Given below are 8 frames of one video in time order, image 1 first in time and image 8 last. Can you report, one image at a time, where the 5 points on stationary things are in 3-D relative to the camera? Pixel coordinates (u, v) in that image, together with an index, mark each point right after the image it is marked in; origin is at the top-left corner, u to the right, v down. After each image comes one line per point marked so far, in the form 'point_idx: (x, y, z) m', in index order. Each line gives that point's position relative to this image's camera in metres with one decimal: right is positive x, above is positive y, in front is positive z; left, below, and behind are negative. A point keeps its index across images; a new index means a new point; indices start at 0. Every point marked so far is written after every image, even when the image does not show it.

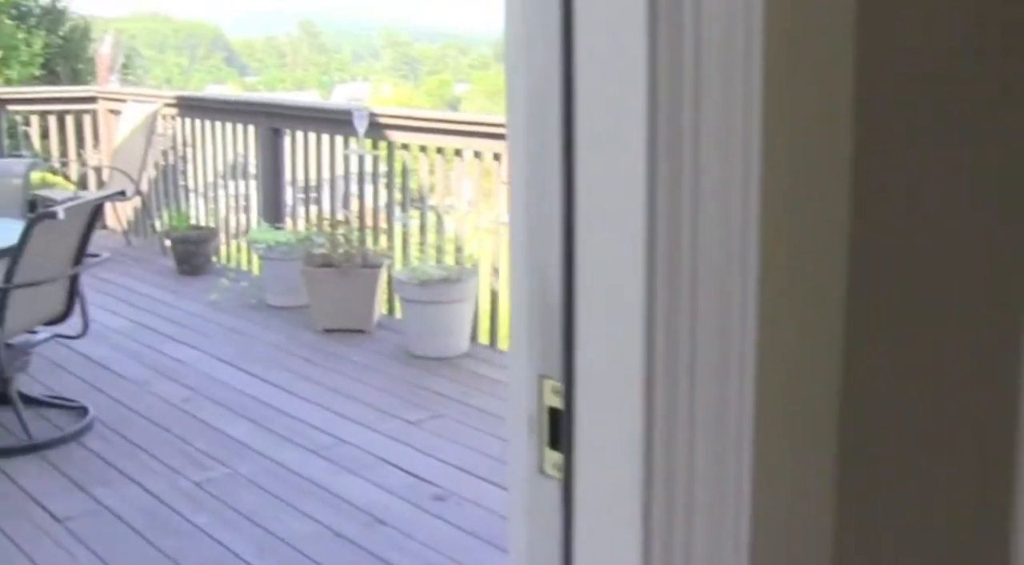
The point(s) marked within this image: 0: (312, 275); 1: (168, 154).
0: (-0.9, +0.1, +4.5) m
1: (-2.0, +0.8, +6.0) m
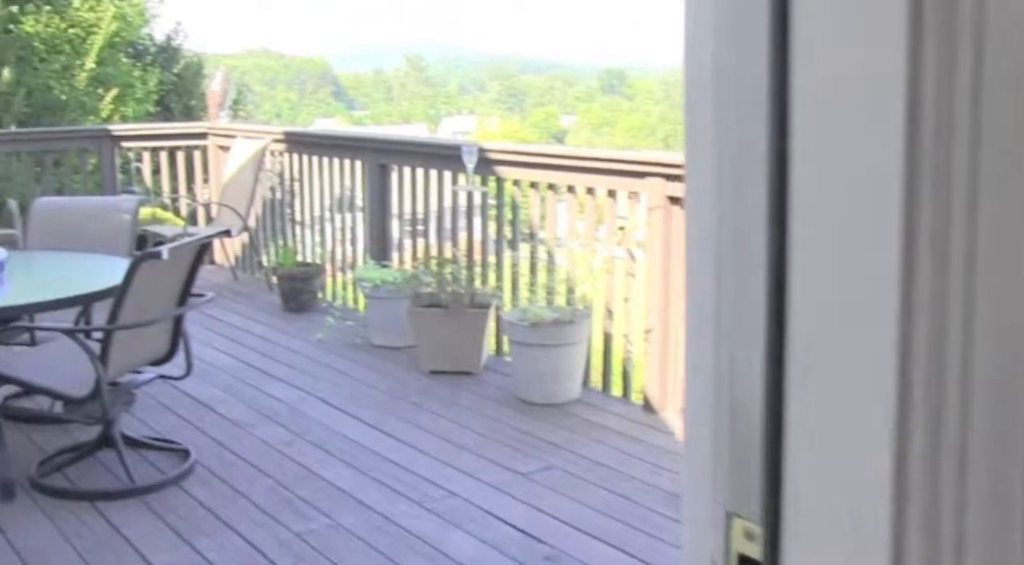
0: (-0.4, -0.1, +4.4) m
1: (-1.4, +0.6, +5.9) m
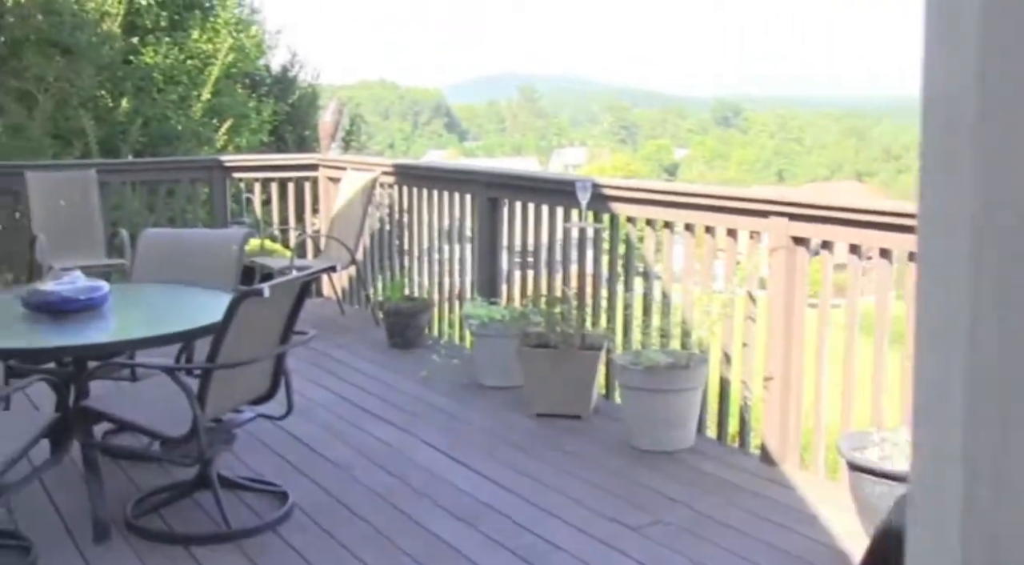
0: (+0.1, -0.3, +4.2) m
1: (-0.7, +0.4, +5.8) m
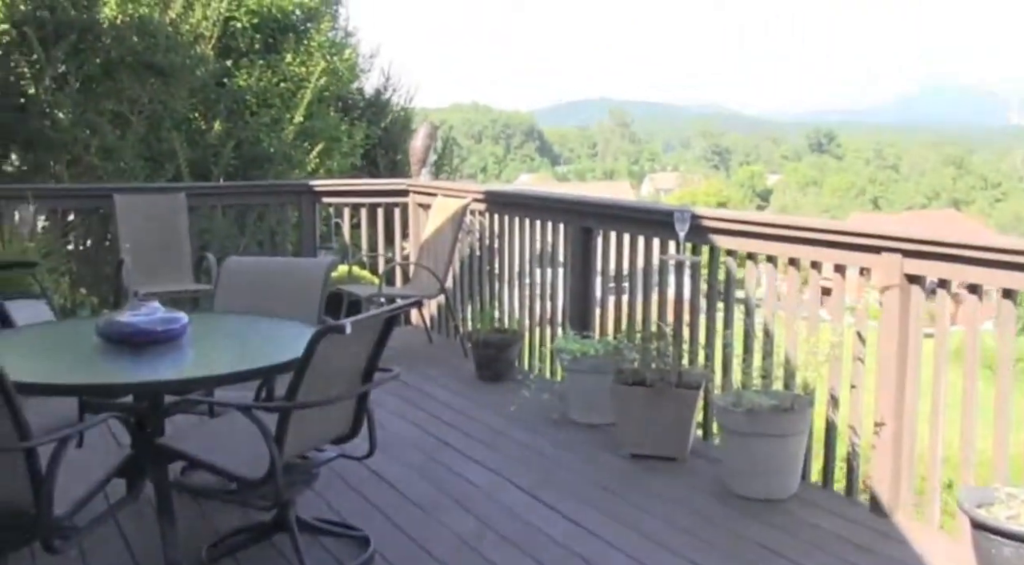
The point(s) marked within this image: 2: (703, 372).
0: (+0.4, -0.4, +3.9) m
1: (-0.2, +0.2, +5.7) m
2: (+0.8, -0.4, +4.3) m
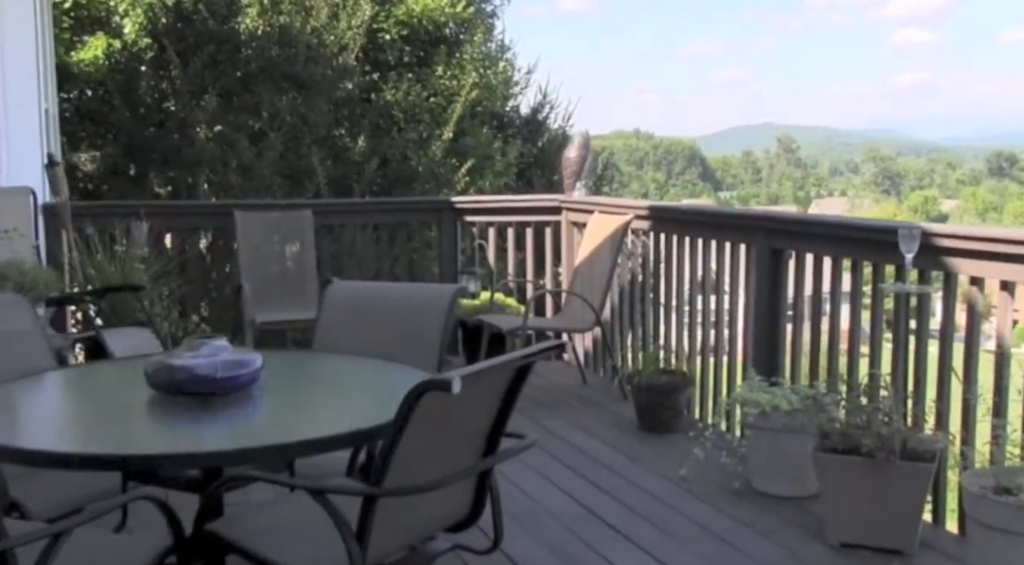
0: (+0.9, -0.5, +3.0) m
1: (+0.6, 0.0, +4.8) m
2: (+1.4, -0.5, +3.3) m
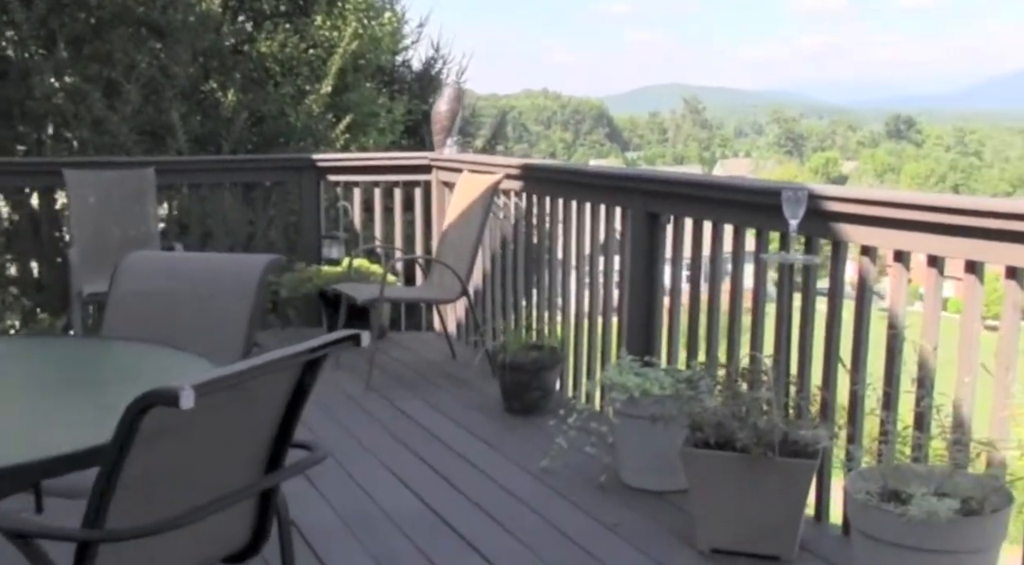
0: (+0.5, -0.4, +2.6) m
1: (0.0, +0.2, +4.4) m
2: (+0.9, -0.4, +3.0) m
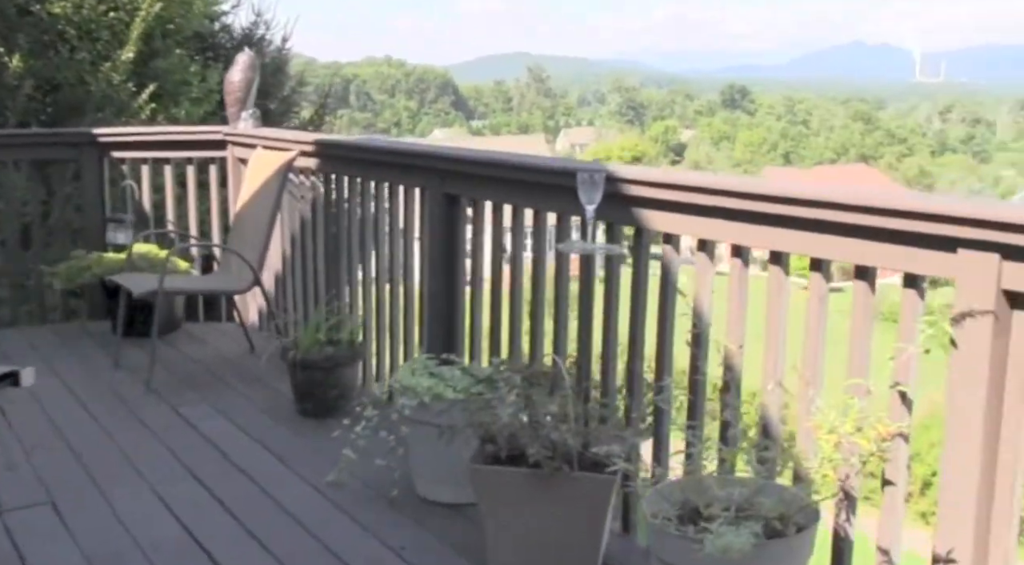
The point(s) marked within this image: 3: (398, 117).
0: (0.0, -0.4, +2.4) m
1: (-0.8, +0.2, +4.1) m
2: (+0.3, -0.4, +2.8) m
3: (-1.5, +1.8, +10.9) m
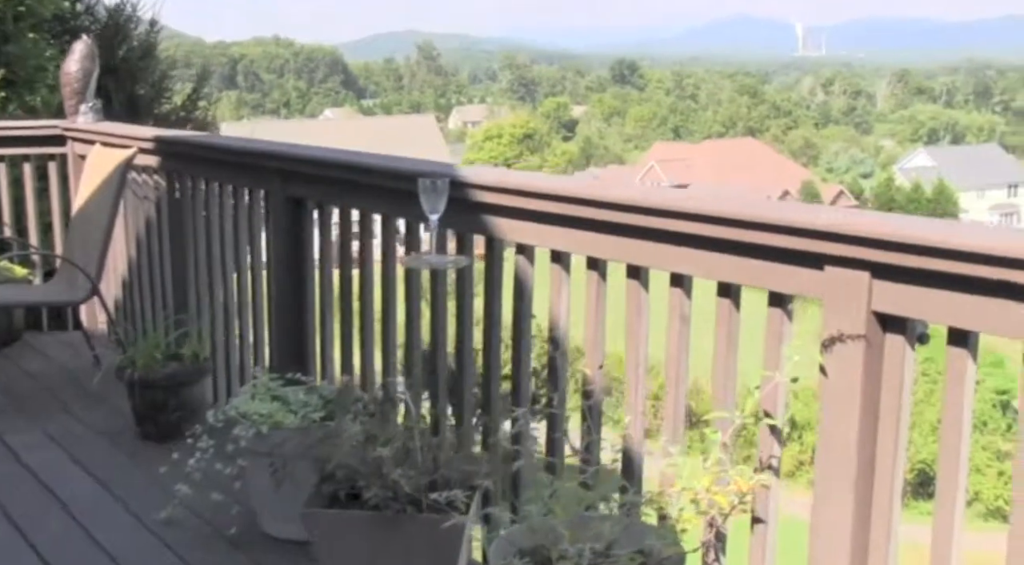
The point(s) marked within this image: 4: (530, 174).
0: (-0.3, -0.5, +2.2) m
1: (-1.3, +0.2, +3.7) m
2: (0.0, -0.4, +2.6) m
3: (-2.8, +1.9, +10.4) m
4: (0.0, +0.2, +1.8) m
